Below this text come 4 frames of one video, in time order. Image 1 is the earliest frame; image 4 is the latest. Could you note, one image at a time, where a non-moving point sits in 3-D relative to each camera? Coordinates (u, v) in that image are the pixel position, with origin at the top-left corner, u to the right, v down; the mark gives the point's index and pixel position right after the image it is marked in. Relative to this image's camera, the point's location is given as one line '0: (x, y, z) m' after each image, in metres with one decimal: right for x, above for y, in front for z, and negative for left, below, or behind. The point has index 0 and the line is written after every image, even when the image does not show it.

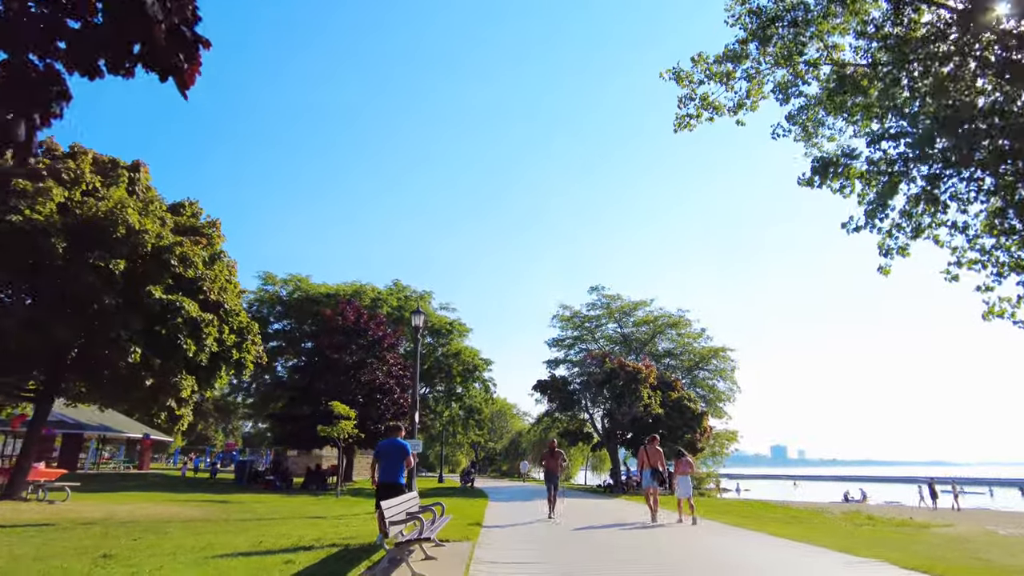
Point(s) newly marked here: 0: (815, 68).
0: (+5.6, +4.1, +12.6) m
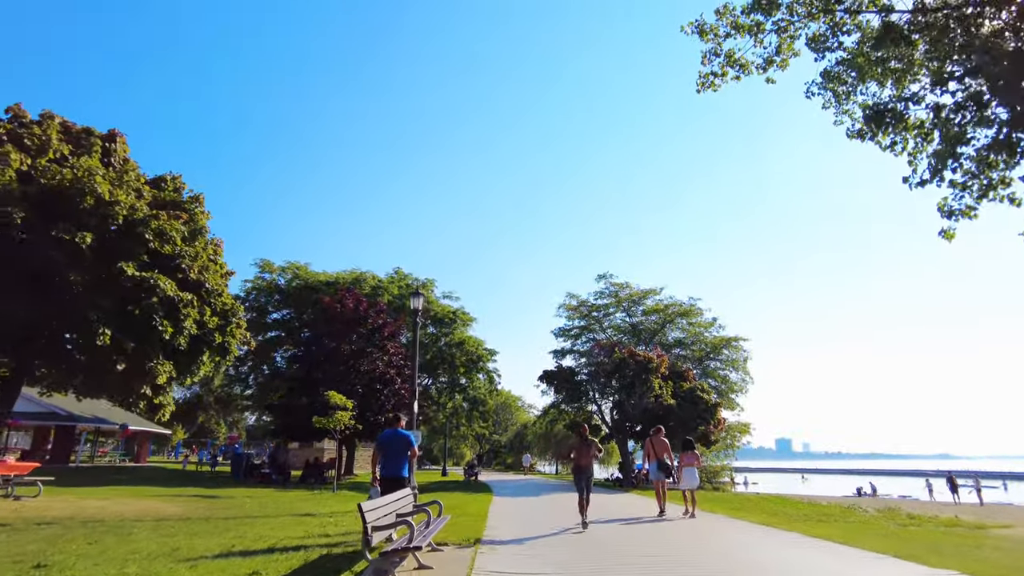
0: (+5.7, +4.5, +11.3) m
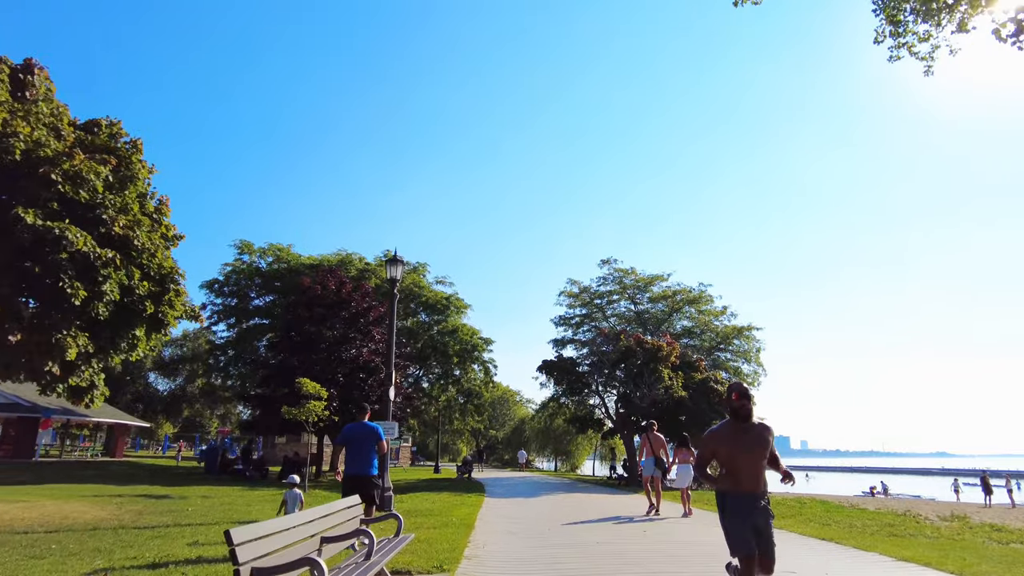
0: (+5.7, +5.1, +9.0) m
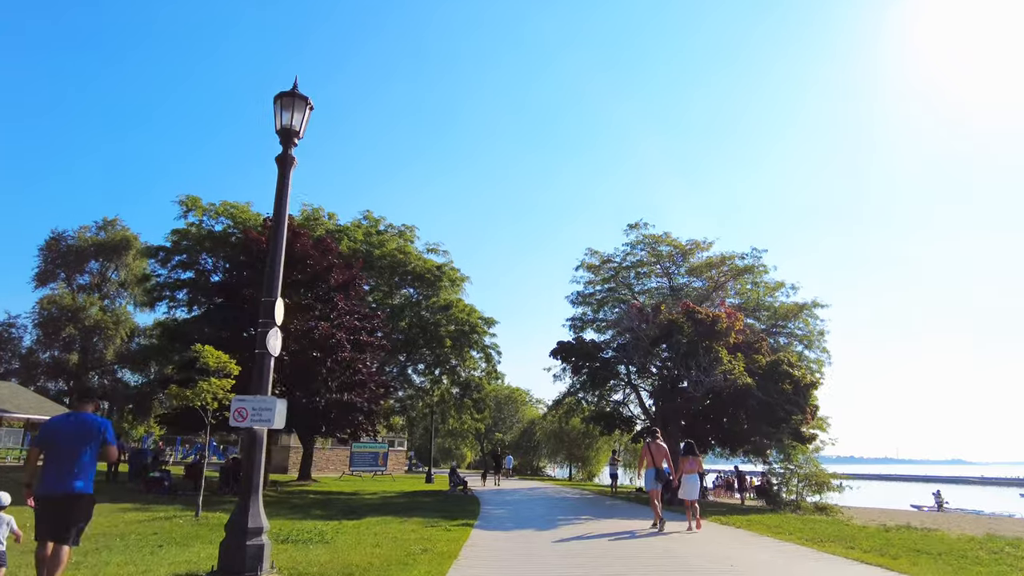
0: (+5.6, +6.6, +2.7) m
